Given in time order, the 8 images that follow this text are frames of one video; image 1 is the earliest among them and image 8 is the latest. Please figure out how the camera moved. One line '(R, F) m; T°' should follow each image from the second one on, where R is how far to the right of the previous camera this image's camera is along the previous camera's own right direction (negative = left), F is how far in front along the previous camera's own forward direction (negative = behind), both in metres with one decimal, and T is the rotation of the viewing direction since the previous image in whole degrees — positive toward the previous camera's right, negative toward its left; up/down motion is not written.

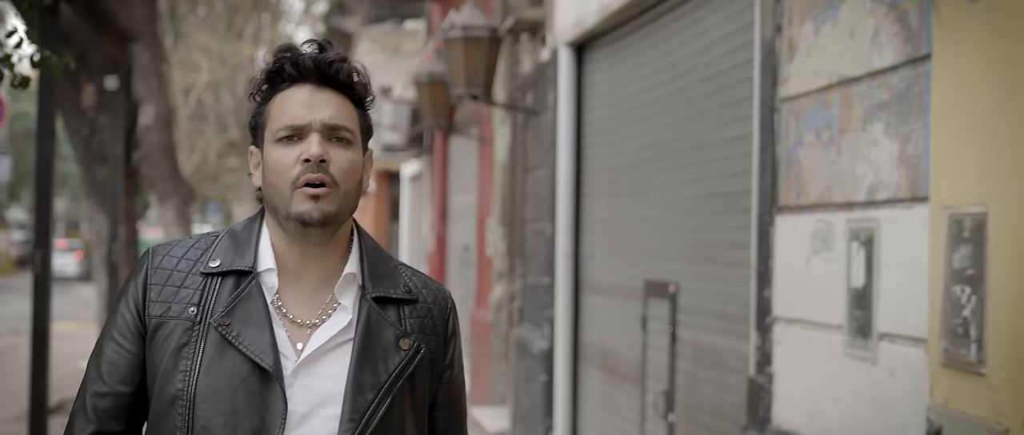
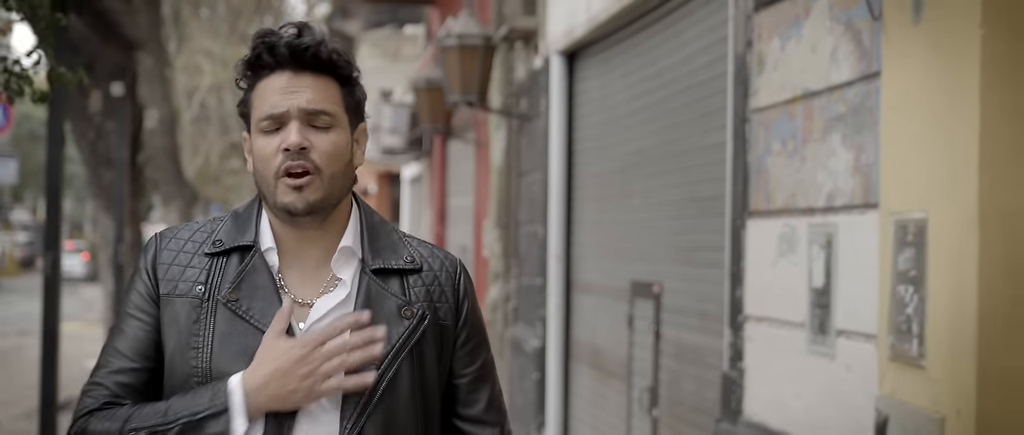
(+0.1, -0.3) m; 0°
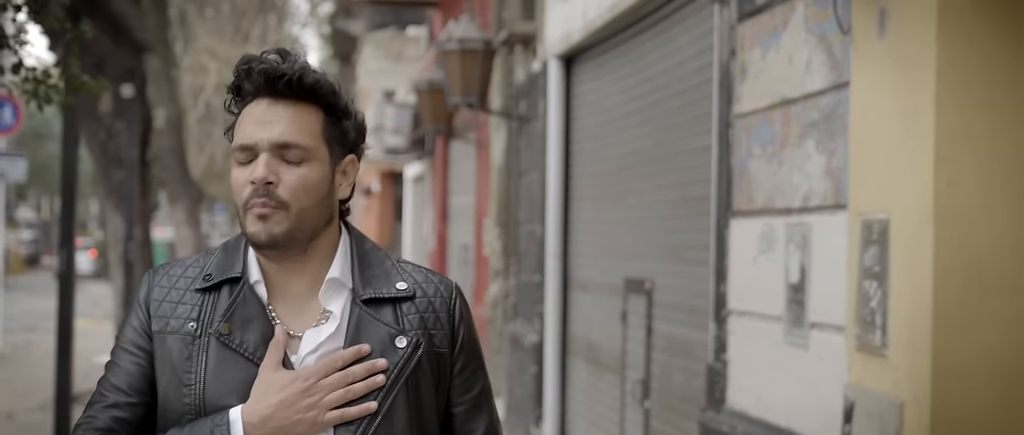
(0.0, -0.3) m; 0°
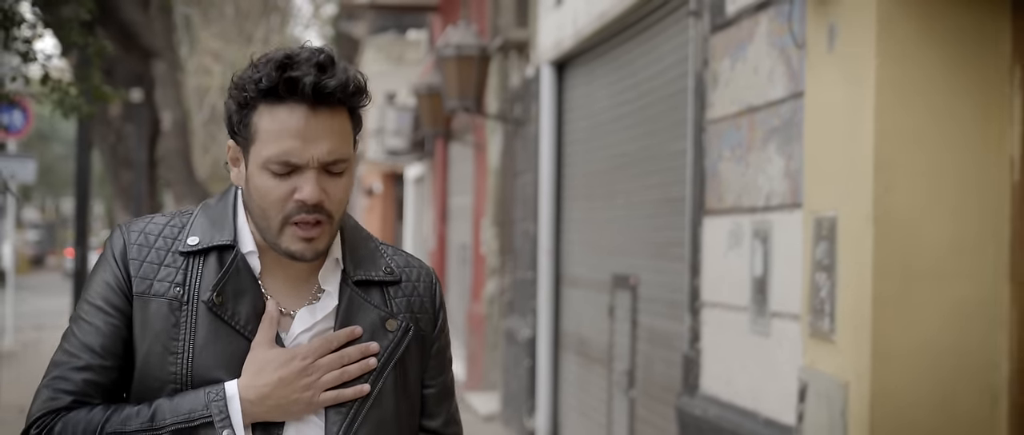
(+0.1, -0.4) m; 0°
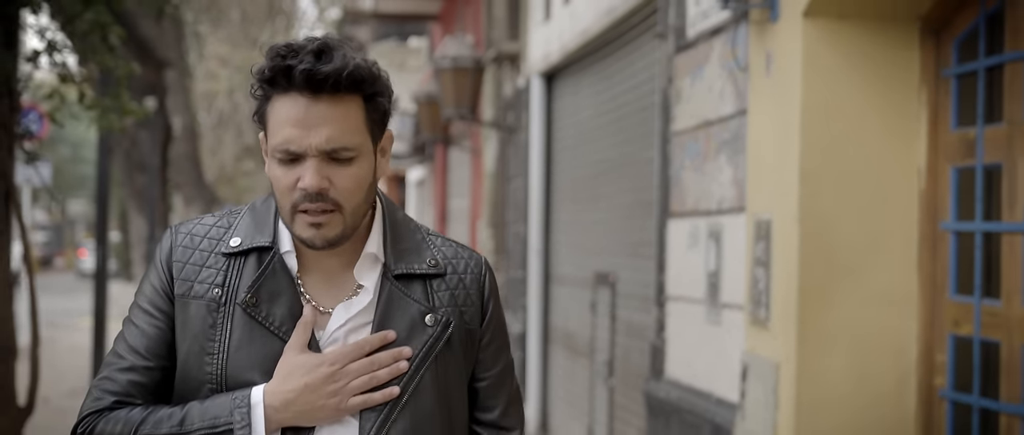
(+0.1, -0.6) m; 0°
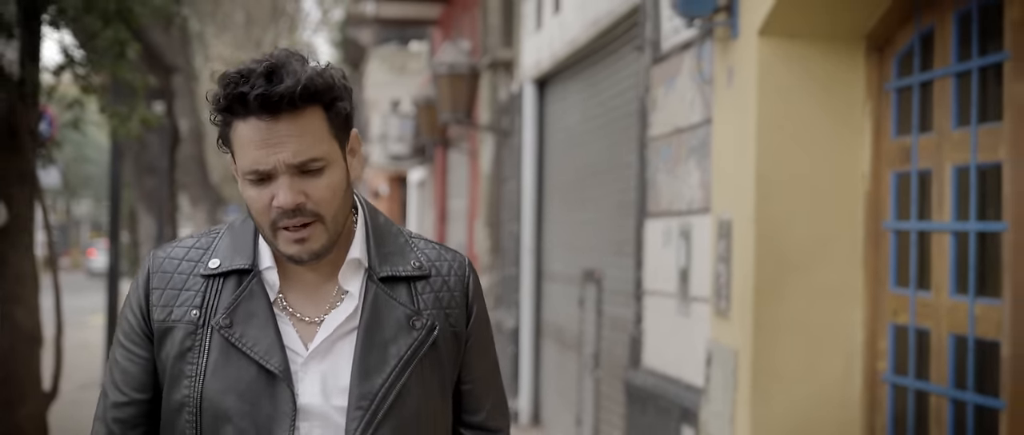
(+0.1, -0.4) m; 0°
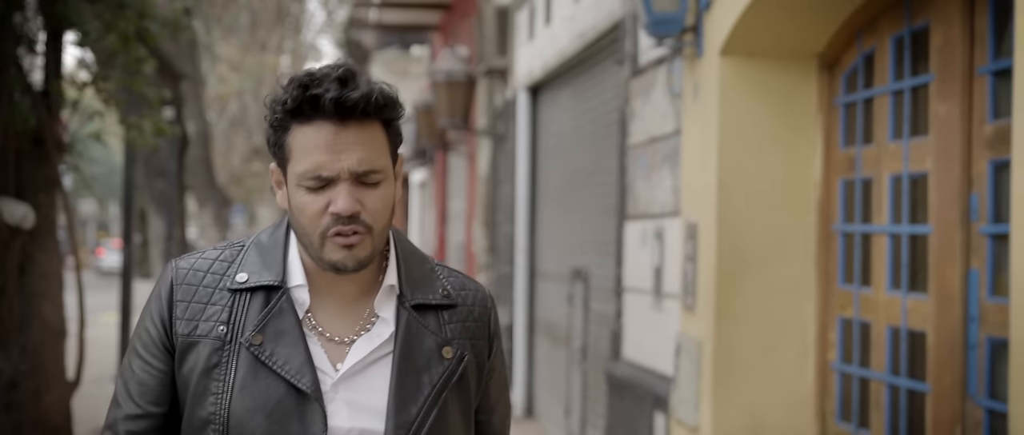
(+0.1, -0.5) m; 0°
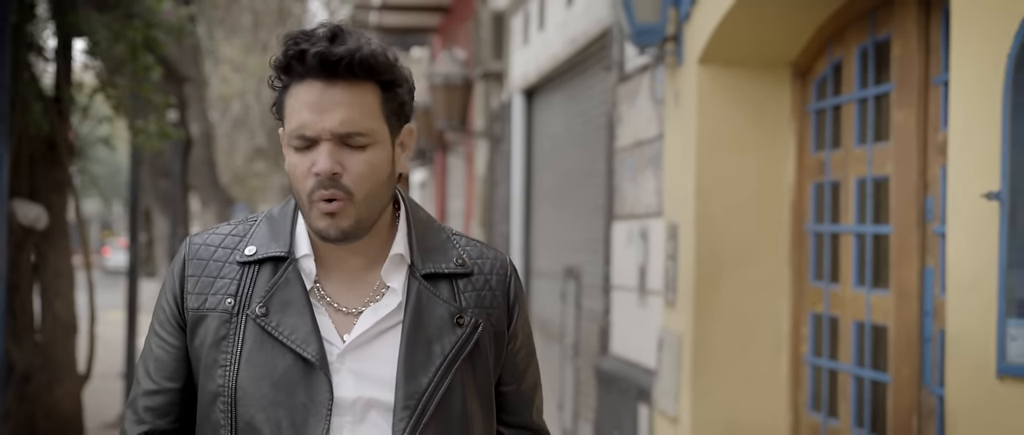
(+0.1, -0.3) m; 0°
